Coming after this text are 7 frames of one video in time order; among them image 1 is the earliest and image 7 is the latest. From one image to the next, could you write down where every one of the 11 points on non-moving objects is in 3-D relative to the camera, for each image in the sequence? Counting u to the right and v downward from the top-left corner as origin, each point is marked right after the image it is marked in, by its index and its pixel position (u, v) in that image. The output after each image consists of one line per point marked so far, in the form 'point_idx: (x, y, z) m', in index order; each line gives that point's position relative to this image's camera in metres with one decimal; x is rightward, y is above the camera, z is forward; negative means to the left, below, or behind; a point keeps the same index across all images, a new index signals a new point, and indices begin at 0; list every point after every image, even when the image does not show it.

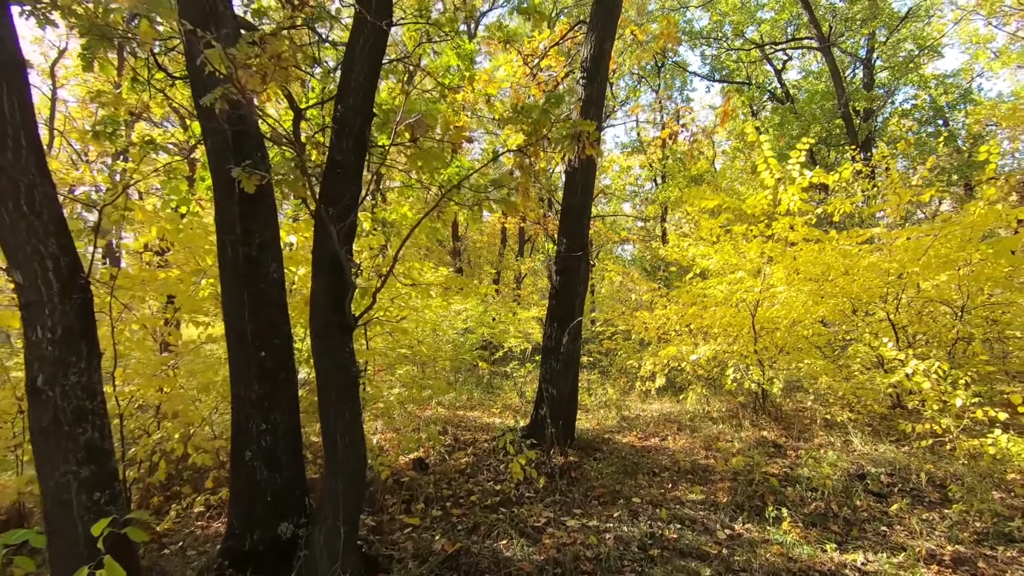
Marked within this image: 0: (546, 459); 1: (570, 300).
0: (+0.3, -1.5, +4.6) m
1: (+0.6, -0.1, +5.0) m
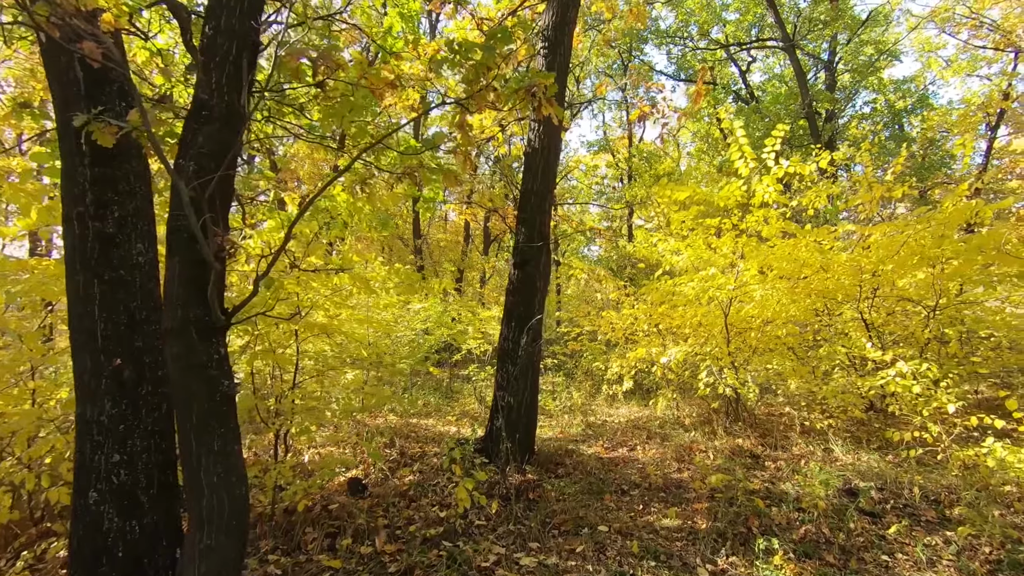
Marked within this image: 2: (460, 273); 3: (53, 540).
0: (-0.1, -1.4, +4.0) m
1: (+0.2, -0.1, +4.4) m
2: (-1.7, +0.5, +17.0) m
3: (-3.0, -1.7, +3.5) m
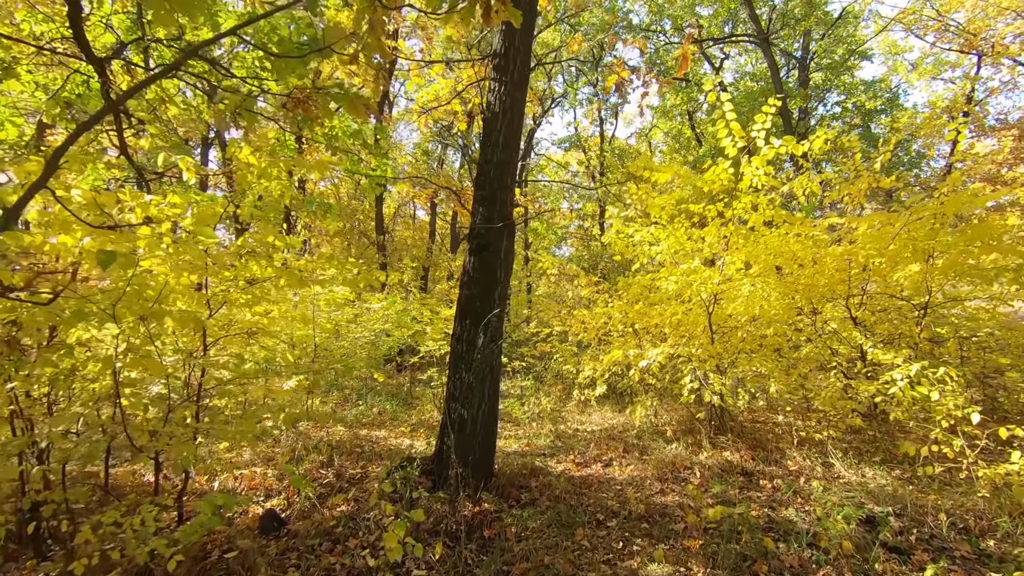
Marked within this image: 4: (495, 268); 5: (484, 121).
0: (-0.4, -1.4, +3.2) m
1: (-0.2, 0.0, +3.7) m
2: (-2.6, +0.5, +16.2) m
3: (-3.3, -1.6, +2.7) m
4: (-0.1, +0.1, +3.7) m
5: (-0.2, +1.2, +3.8) m
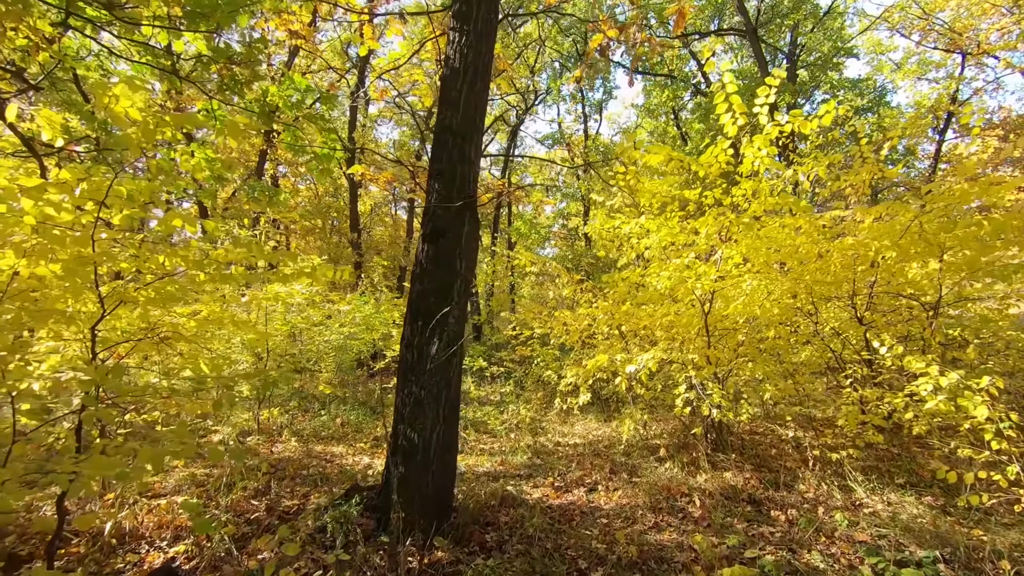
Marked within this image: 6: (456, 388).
0: (-0.6, -1.3, +2.5) m
1: (-0.4, 0.0, +3.0) m
2: (-3.2, +0.5, +15.4) m
3: (-3.5, -1.6, +1.9) m
4: (-0.3, +0.2, +3.0) m
5: (-0.4, +1.2, +3.2) m
6: (-0.3, -0.6, +3.0) m
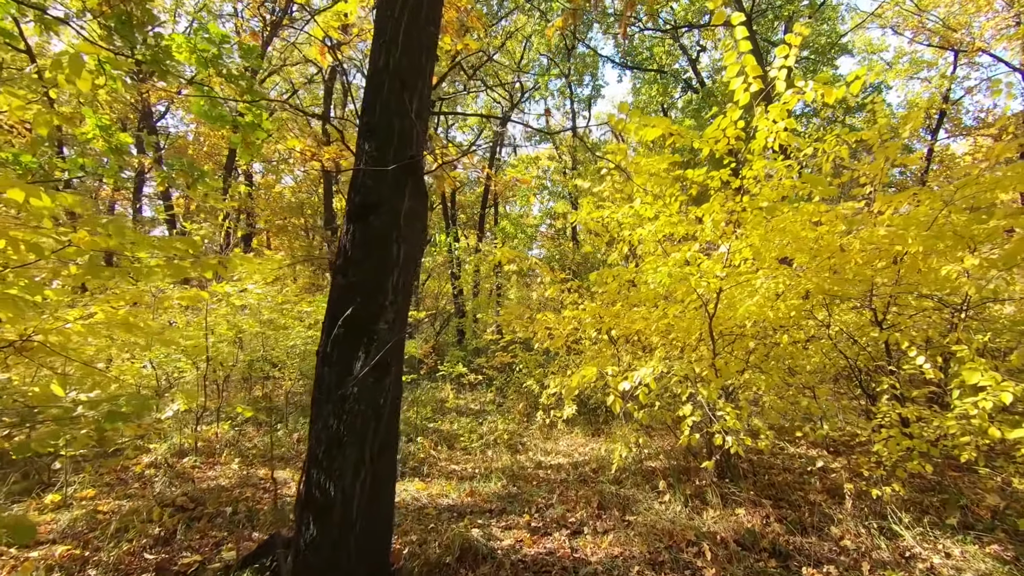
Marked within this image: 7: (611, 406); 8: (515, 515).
0: (-0.8, -1.3, +1.8) m
1: (-0.6, 0.0, +2.2) m
2: (-3.6, +0.5, +14.6) m
3: (-3.6, -1.5, +1.0) m
4: (-0.5, +0.2, +2.2) m
5: (-0.6, +1.3, +2.4) m
6: (-0.5, -0.5, +2.2) m
7: (+0.8, -0.9, +4.2) m
8: (0.0, -1.6, +3.8) m
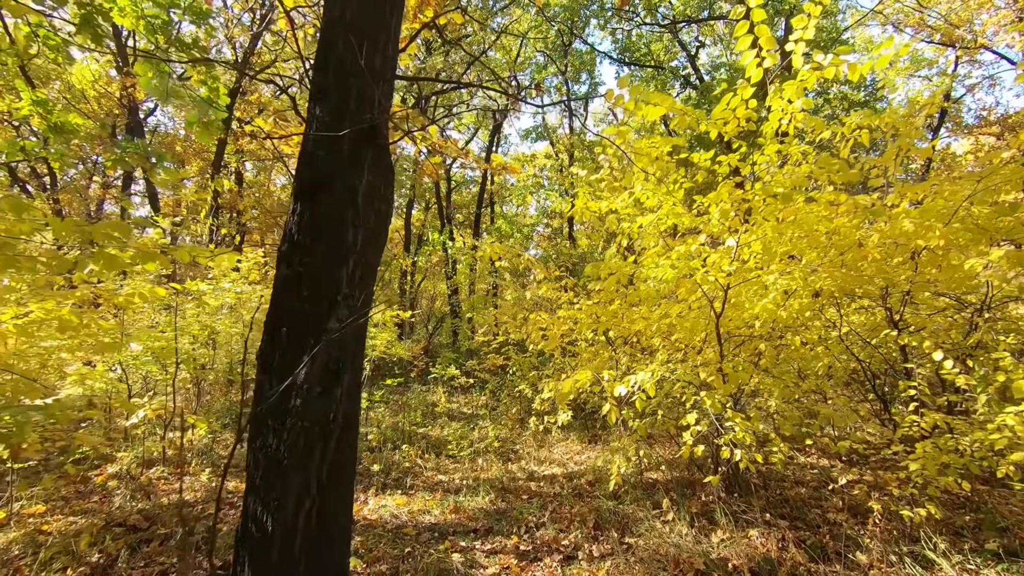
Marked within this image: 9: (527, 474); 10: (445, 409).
0: (-0.8, -1.3, +1.4) m
1: (-0.6, +0.1, +1.8) m
2: (-3.8, +0.5, +14.2) m
3: (-3.7, -1.5, +0.6) m
4: (-0.6, +0.2, +1.9) m
5: (-0.7, +1.3, +2.0) m
6: (-0.6, -0.5, +1.8) m
7: (+0.7, -0.9, +3.8) m
8: (-0.1, -1.6, +3.5) m
9: (+0.1, -1.8, +5.1) m
10: (-1.1, -1.9, +8.6) m
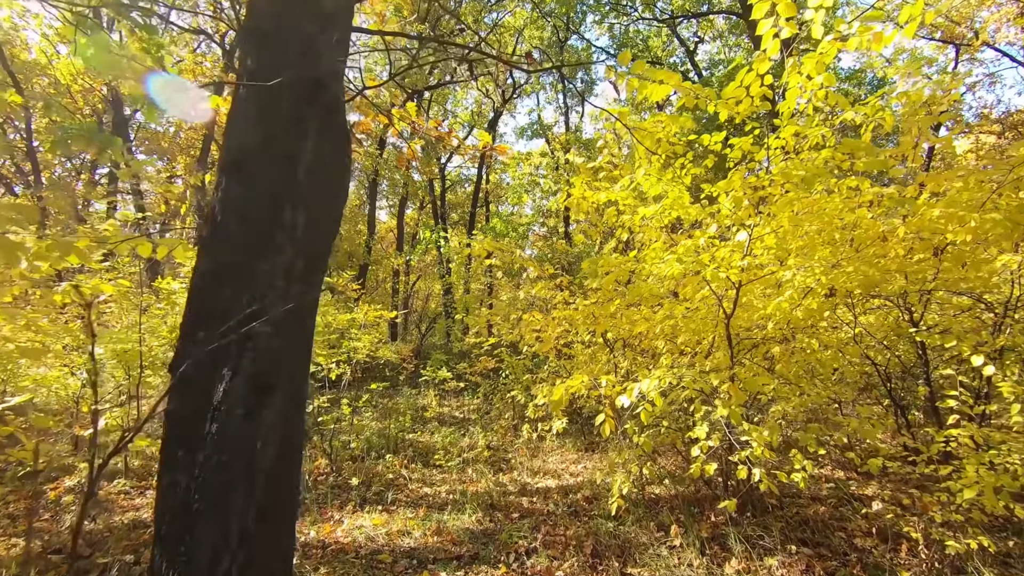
0: (-0.9, -1.2, +1.0) m
1: (-0.7, +0.1, +1.5) m
2: (-3.9, +0.5, +13.8) m
3: (-3.8, -1.5, +0.2) m
4: (-0.6, +0.2, +1.5) m
5: (-0.7, +1.3, +1.6) m
6: (-0.6, -0.5, +1.5) m
7: (+0.6, -0.9, +3.5) m
8: (-0.1, -1.6, +3.1) m
9: (+0.1, -1.8, +4.7) m
10: (-1.2, -1.9, +8.2) m
